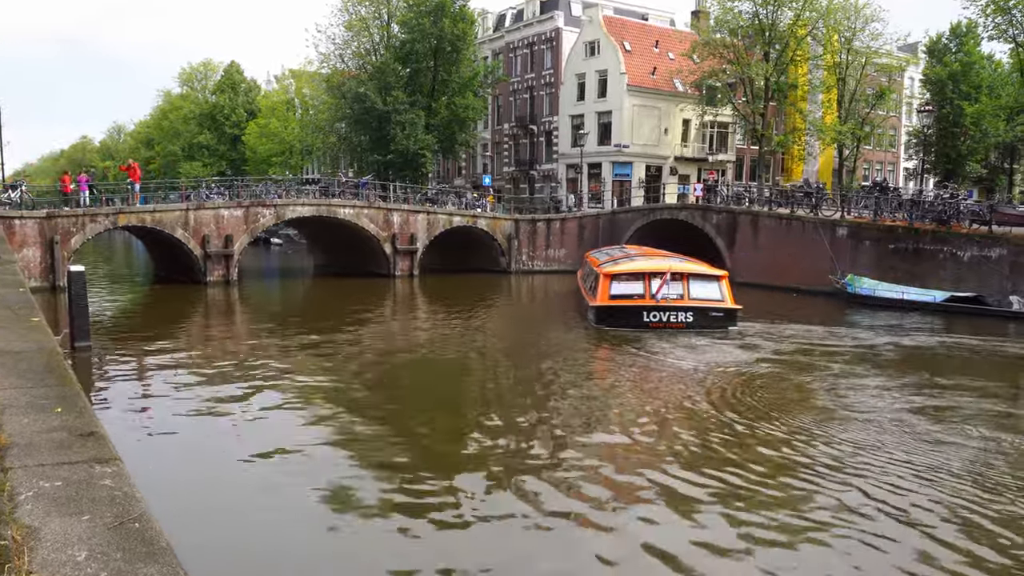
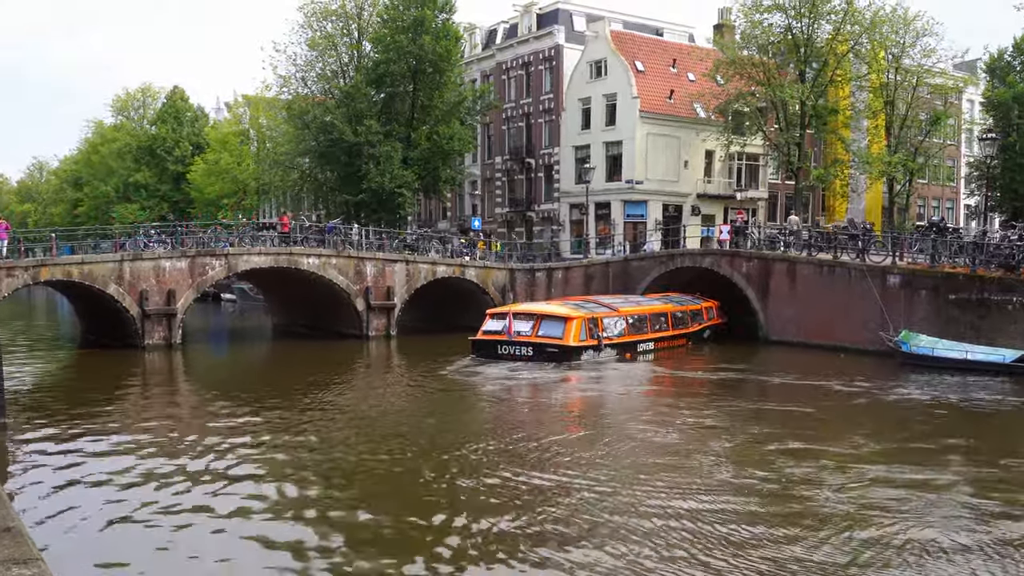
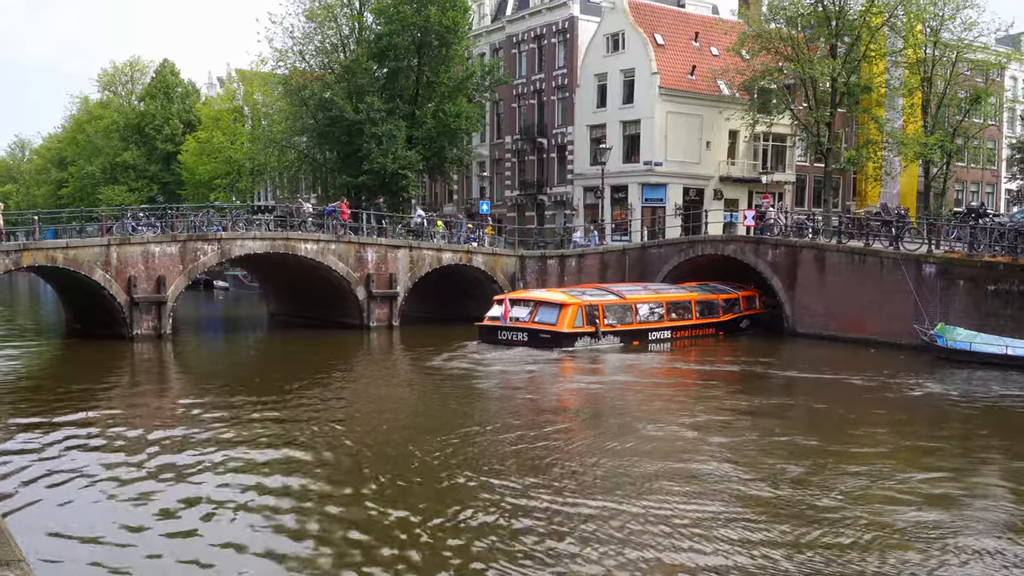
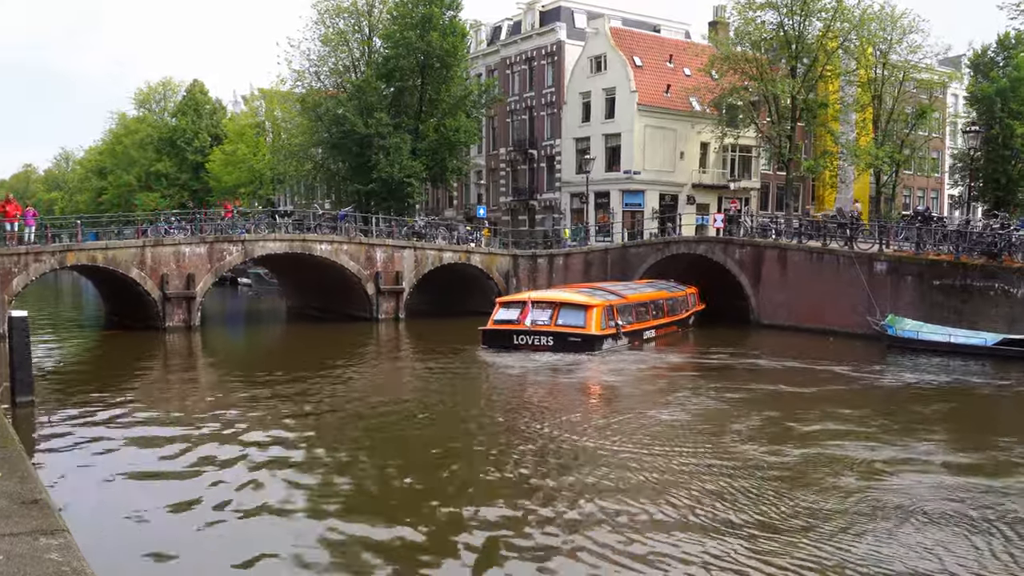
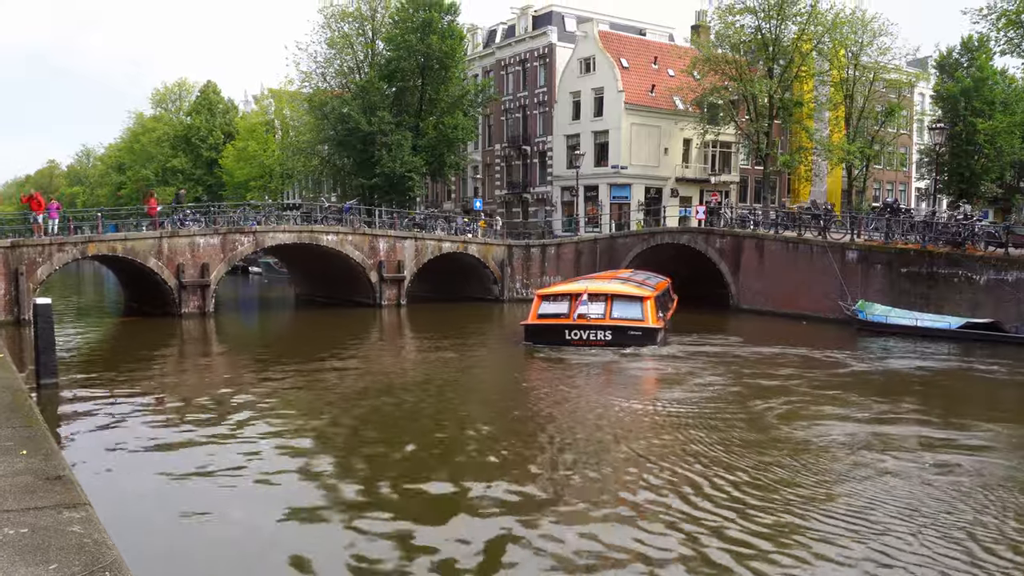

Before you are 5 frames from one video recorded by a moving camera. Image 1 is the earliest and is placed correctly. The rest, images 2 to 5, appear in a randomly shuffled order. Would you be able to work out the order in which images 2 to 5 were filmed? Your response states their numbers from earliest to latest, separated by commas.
5, 4, 2, 3
